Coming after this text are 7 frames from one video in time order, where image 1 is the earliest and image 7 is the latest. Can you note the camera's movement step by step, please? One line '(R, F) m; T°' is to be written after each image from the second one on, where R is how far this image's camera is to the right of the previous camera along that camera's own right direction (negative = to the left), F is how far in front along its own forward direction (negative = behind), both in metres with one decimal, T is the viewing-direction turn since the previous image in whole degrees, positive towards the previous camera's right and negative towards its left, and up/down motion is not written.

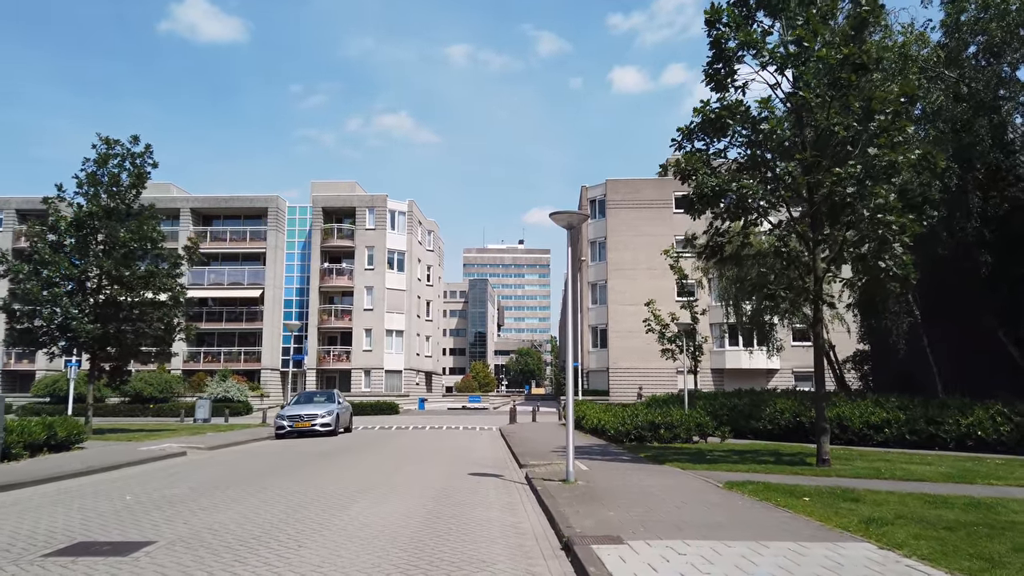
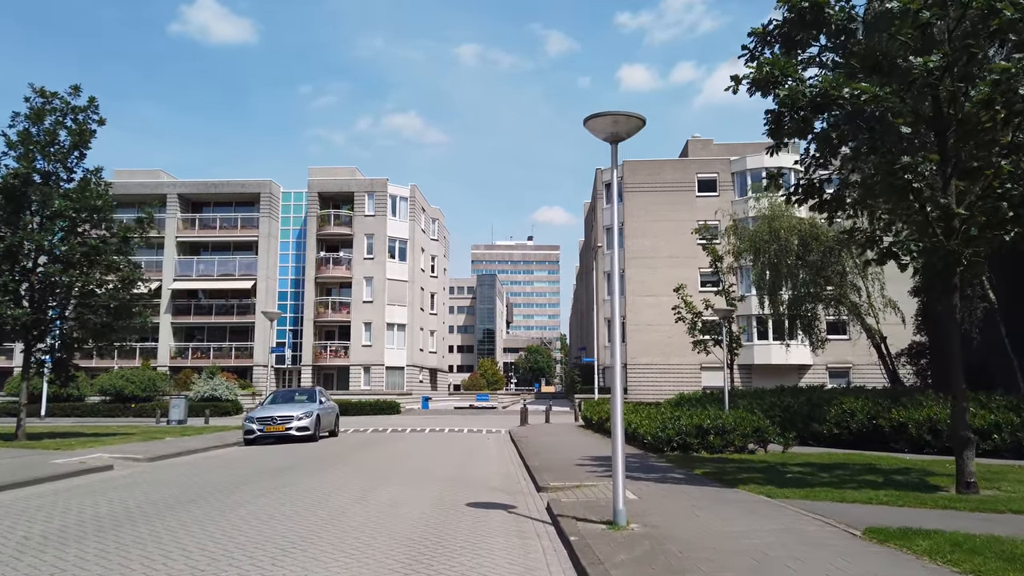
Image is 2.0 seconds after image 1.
(-0.1, +3.4) m; -1°
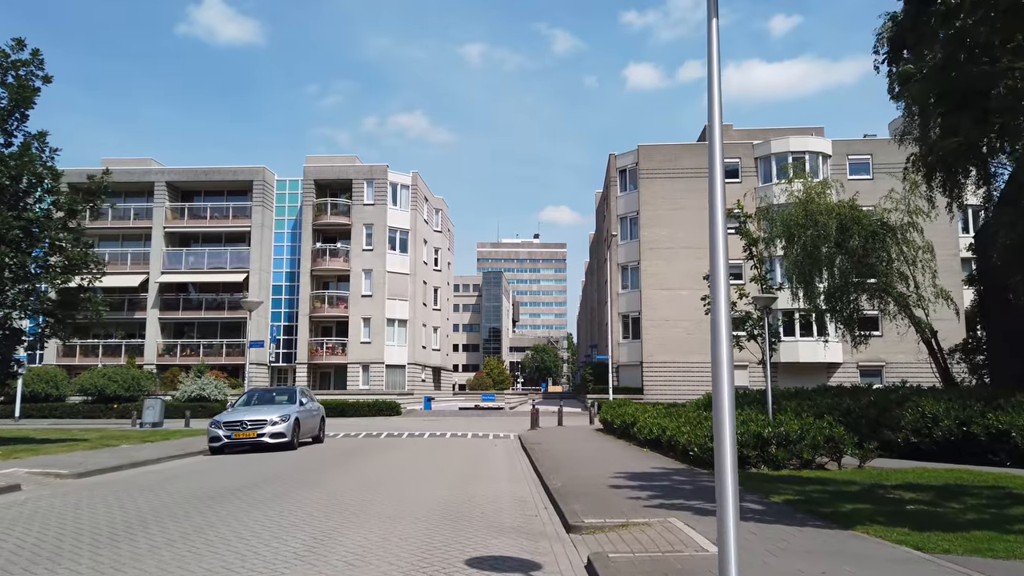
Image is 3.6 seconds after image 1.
(-0.1, +2.7) m; 0°
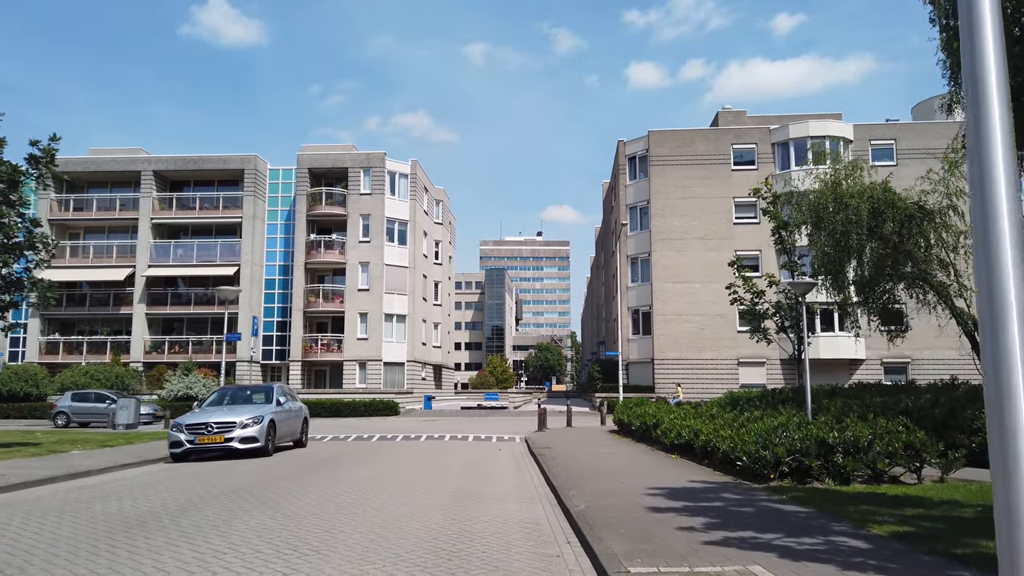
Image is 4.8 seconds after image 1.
(-0.1, +2.1) m; 0°
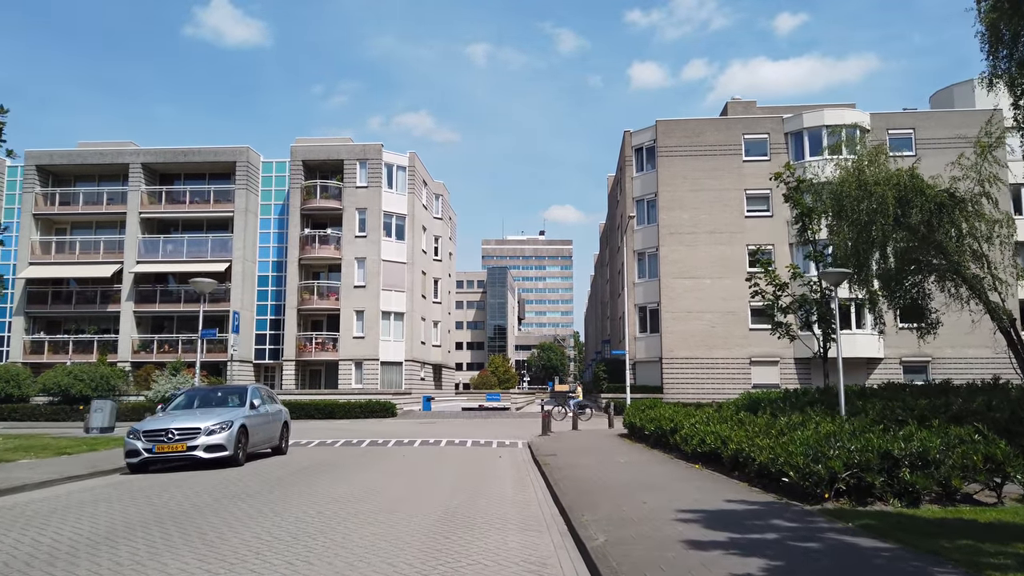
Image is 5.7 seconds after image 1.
(0.0, +1.6) m; 0°
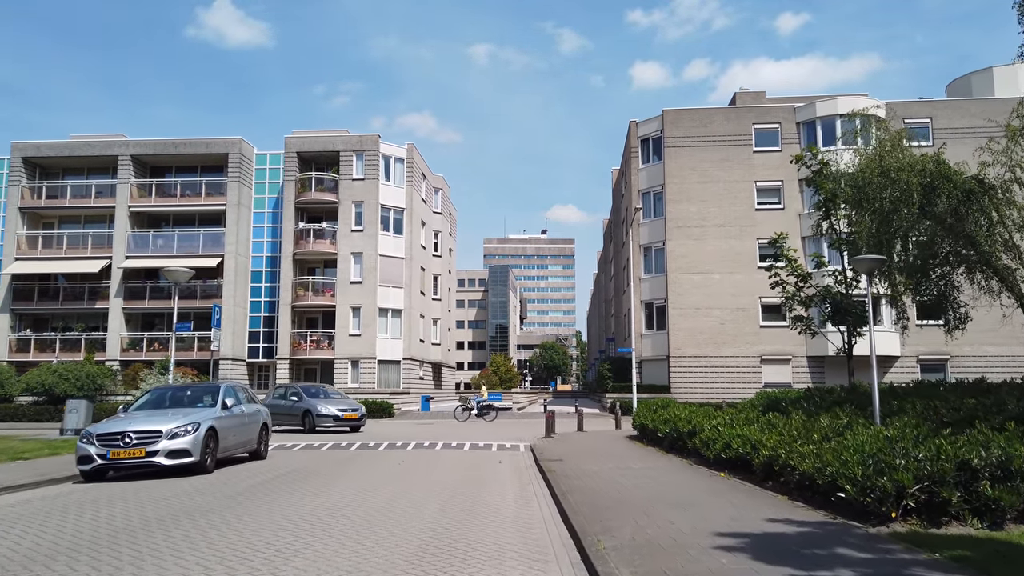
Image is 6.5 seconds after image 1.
(0.0, +1.3) m; 0°
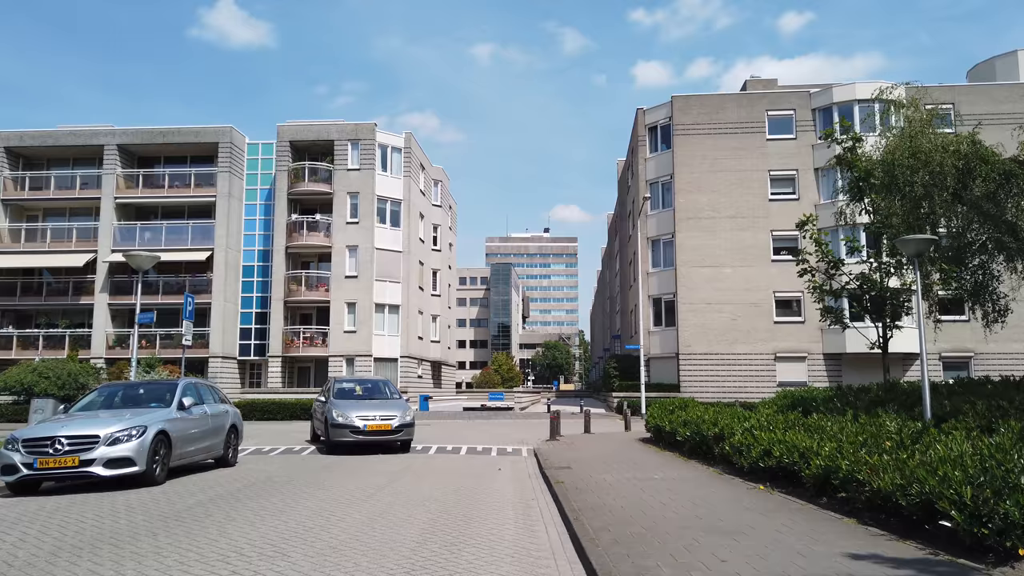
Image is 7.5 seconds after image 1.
(0.0, +1.6) m; 0°
